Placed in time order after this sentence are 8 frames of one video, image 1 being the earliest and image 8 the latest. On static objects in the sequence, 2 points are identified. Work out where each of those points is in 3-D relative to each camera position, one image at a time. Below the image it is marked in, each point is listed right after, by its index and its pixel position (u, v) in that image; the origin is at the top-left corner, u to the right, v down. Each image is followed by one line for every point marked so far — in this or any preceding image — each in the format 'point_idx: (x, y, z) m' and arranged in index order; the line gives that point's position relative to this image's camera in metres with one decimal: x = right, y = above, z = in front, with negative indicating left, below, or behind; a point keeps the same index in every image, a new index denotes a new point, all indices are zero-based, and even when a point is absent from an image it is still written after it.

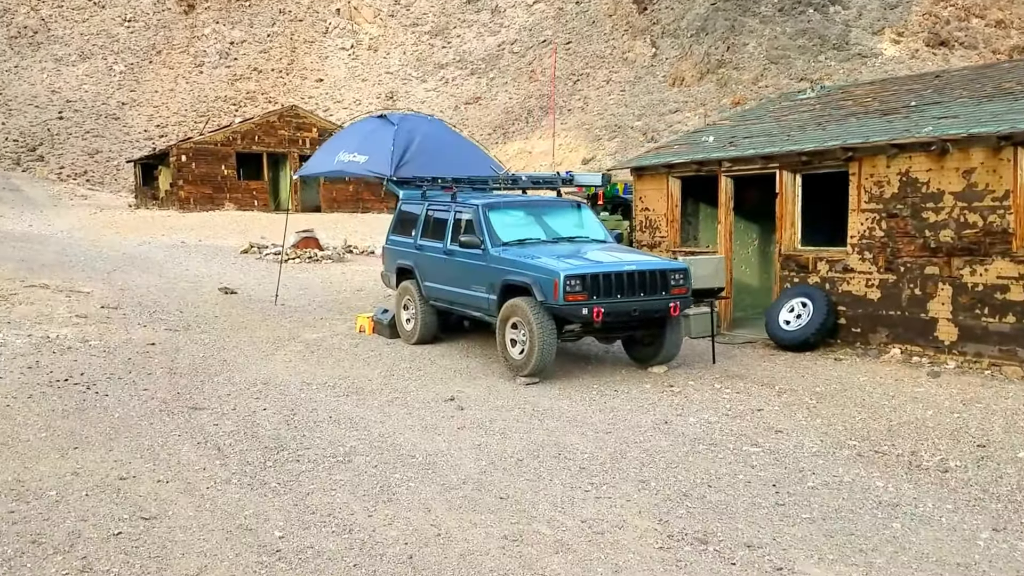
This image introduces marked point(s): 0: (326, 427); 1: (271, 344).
0: (-2.0, -1.5, +6.4) m
1: (-4.0, -1.0, +10.1) m
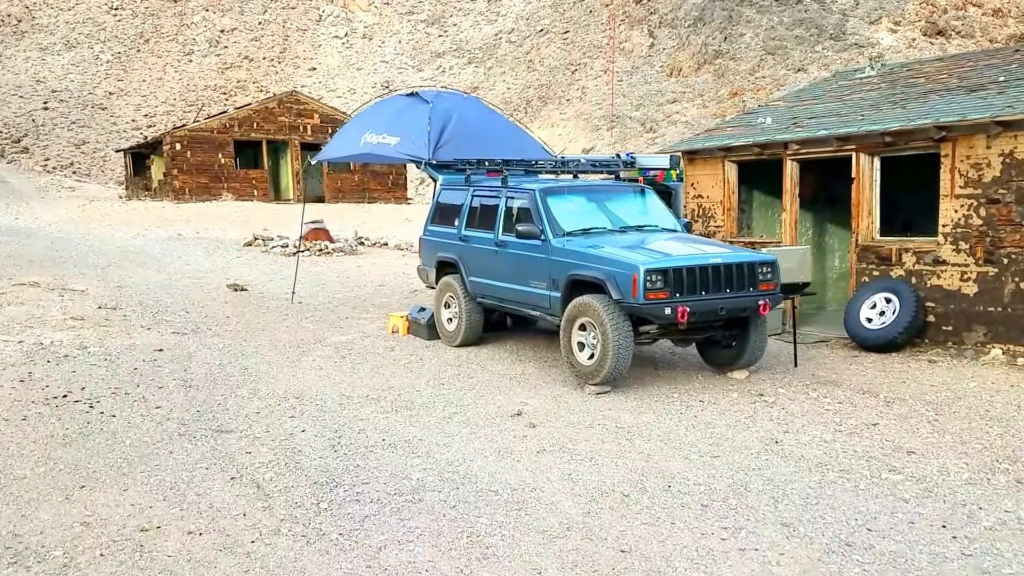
0: (-1.2, -1.5, +5.4) m
1: (-3.3, -0.9, +9.0) m
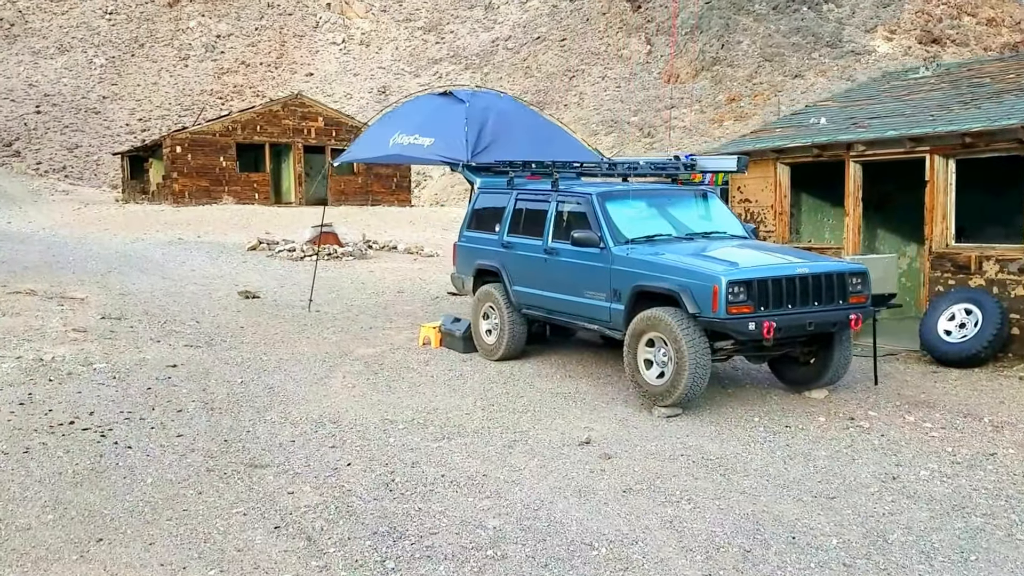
0: (-0.5, -1.6, +4.7) m
1: (-2.7, -1.1, +8.3) m
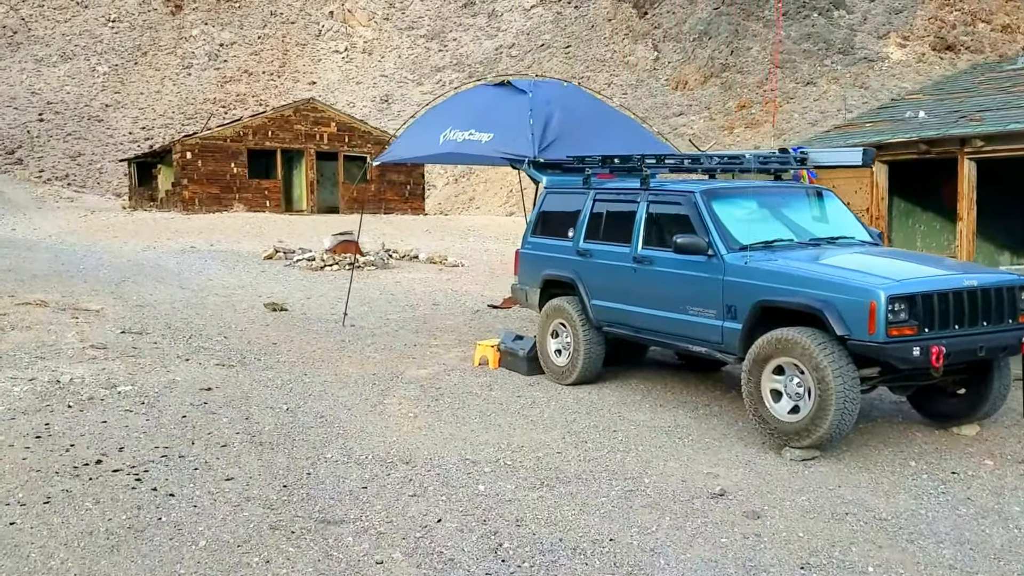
0: (+0.4, -1.8, +3.7) m
1: (-1.7, -1.3, +7.4) m
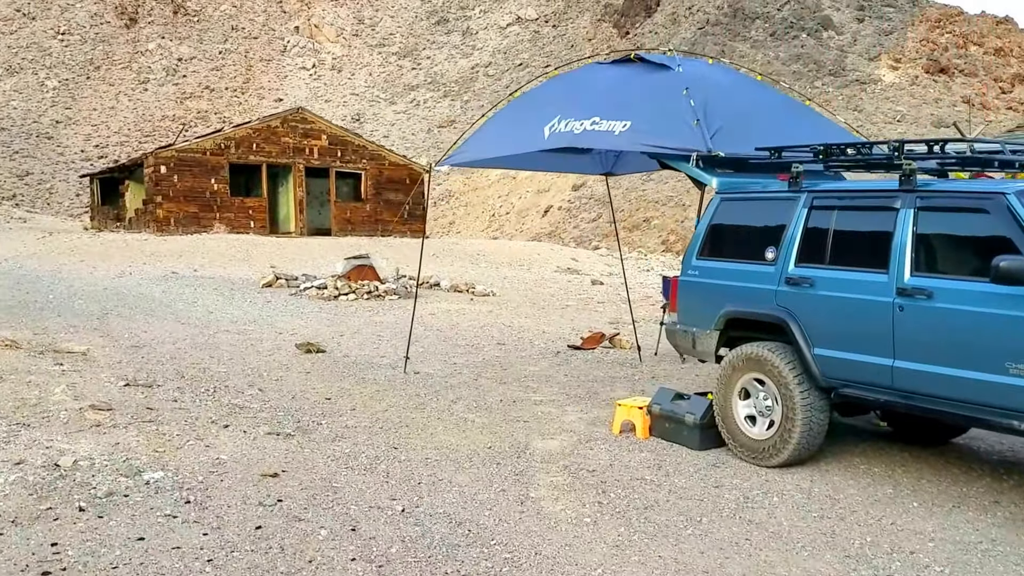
0: (+2.2, -2.0, +1.9) m
1: (-0.1, -1.7, +5.4) m
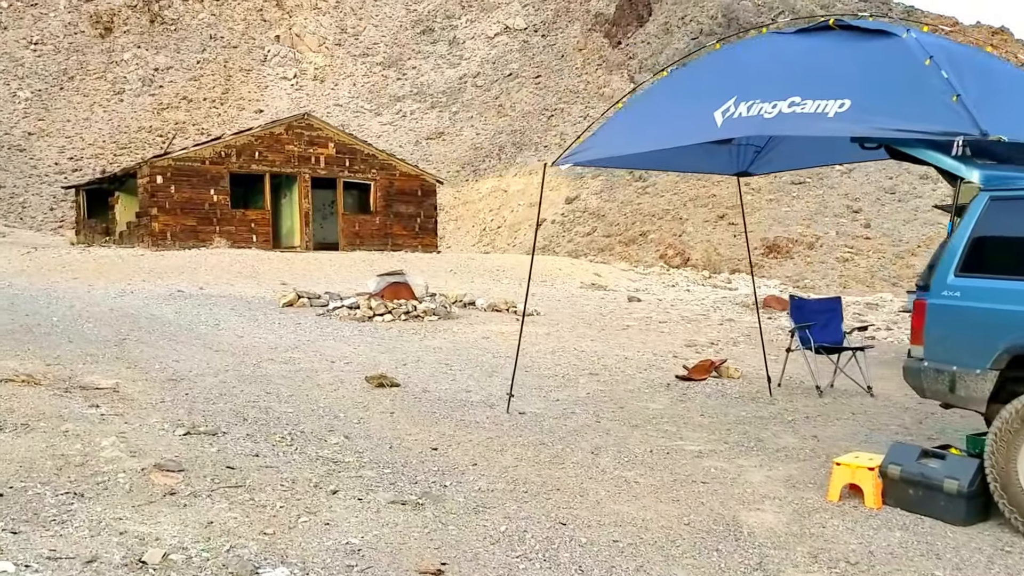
0: (+4.0, -2.2, +0.7) m
1: (+1.6, -1.9, +4.1) m
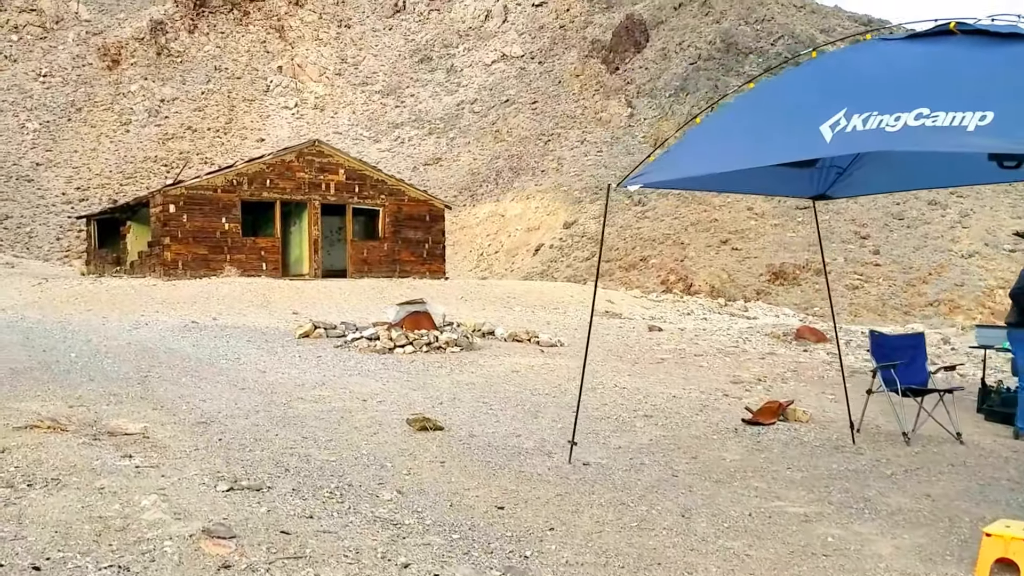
0: (+4.8, -2.4, -0.1) m
1: (+2.4, -2.3, +3.4) m
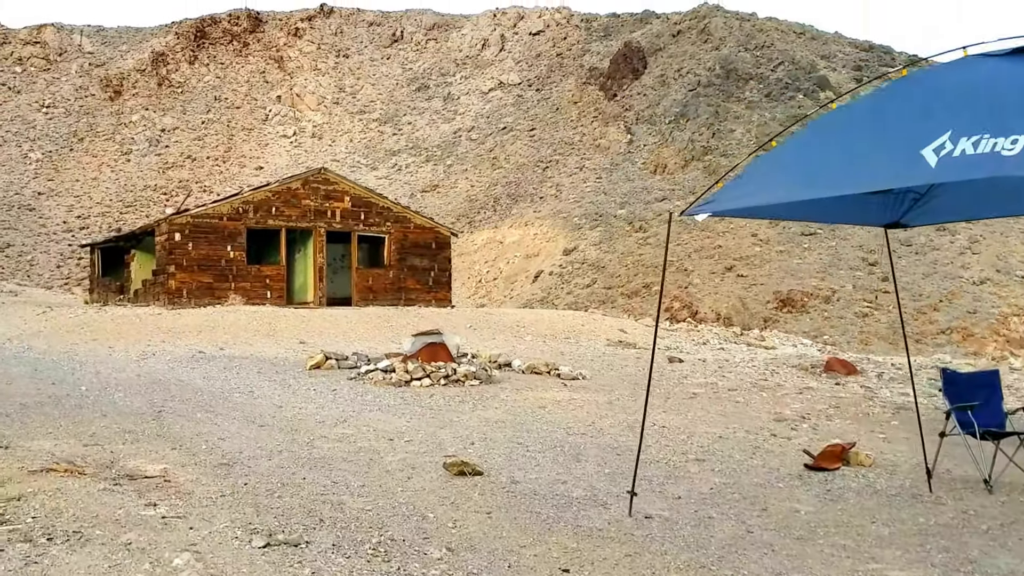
0: (+5.4, -2.5, -0.6) m
1: (+3.0, -2.5, +2.9) m
